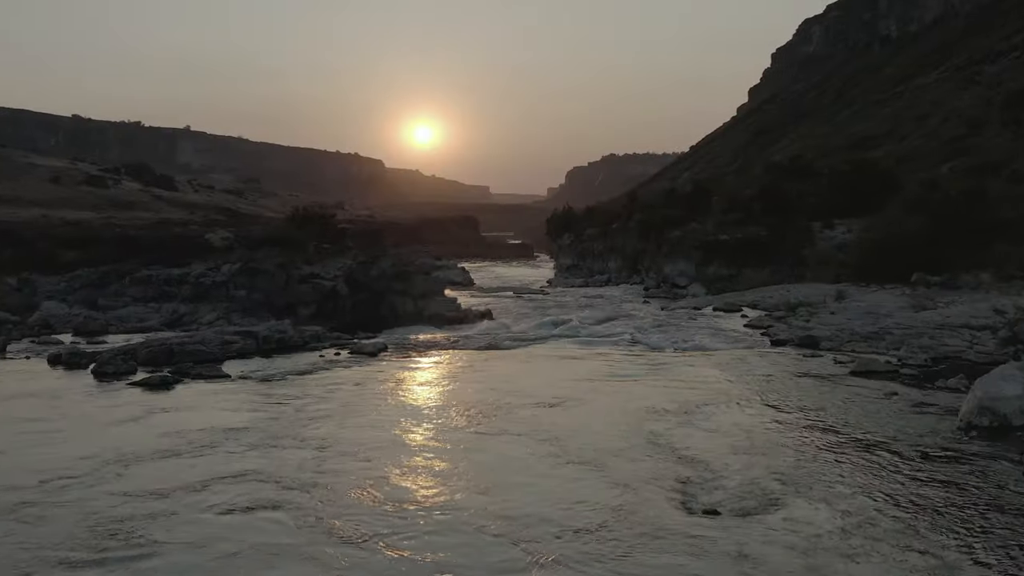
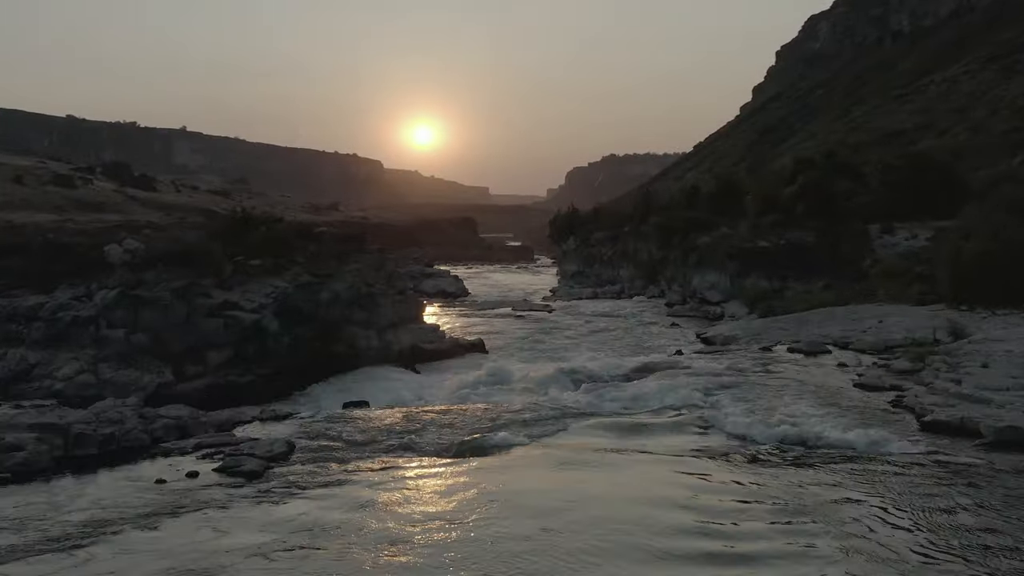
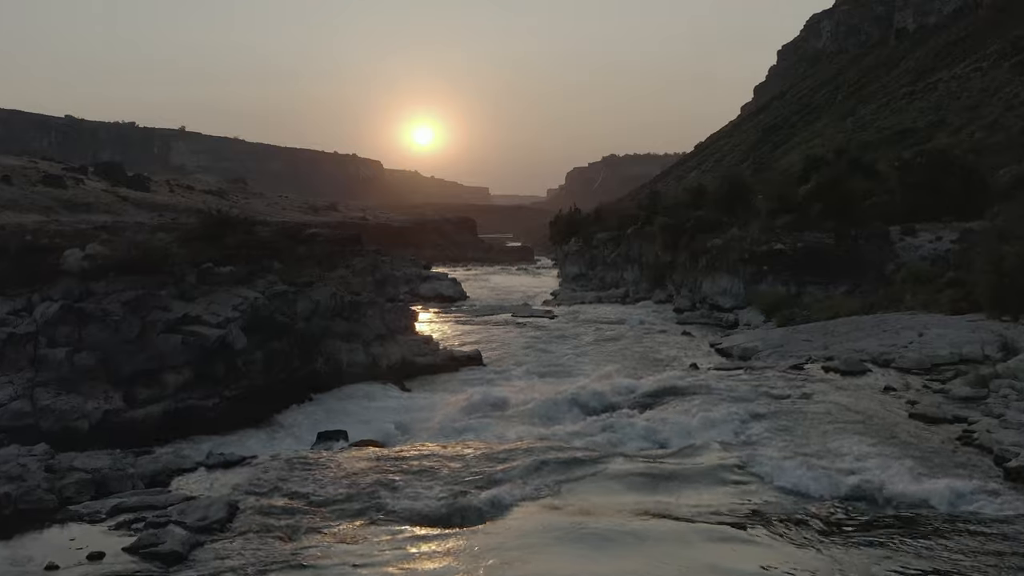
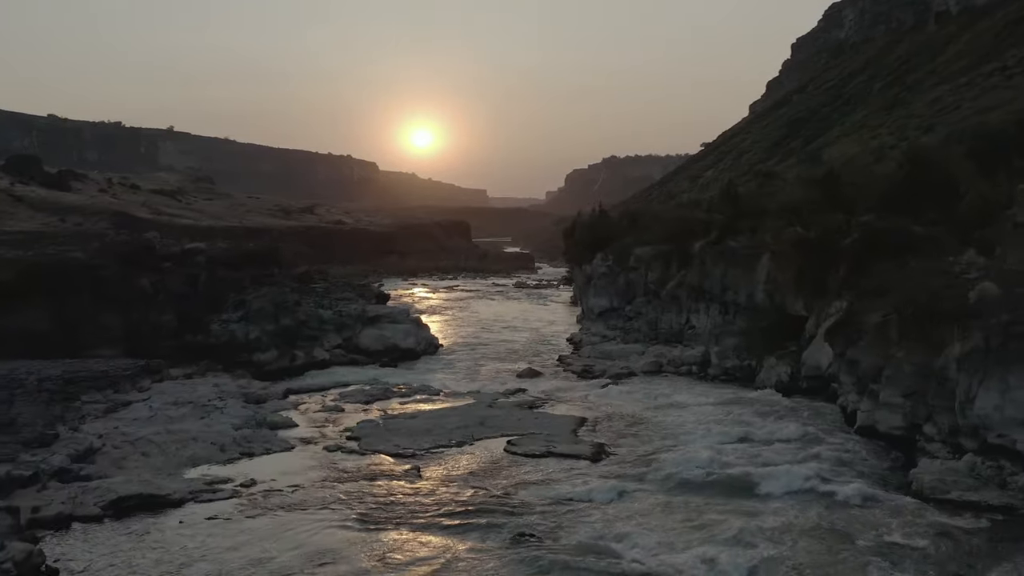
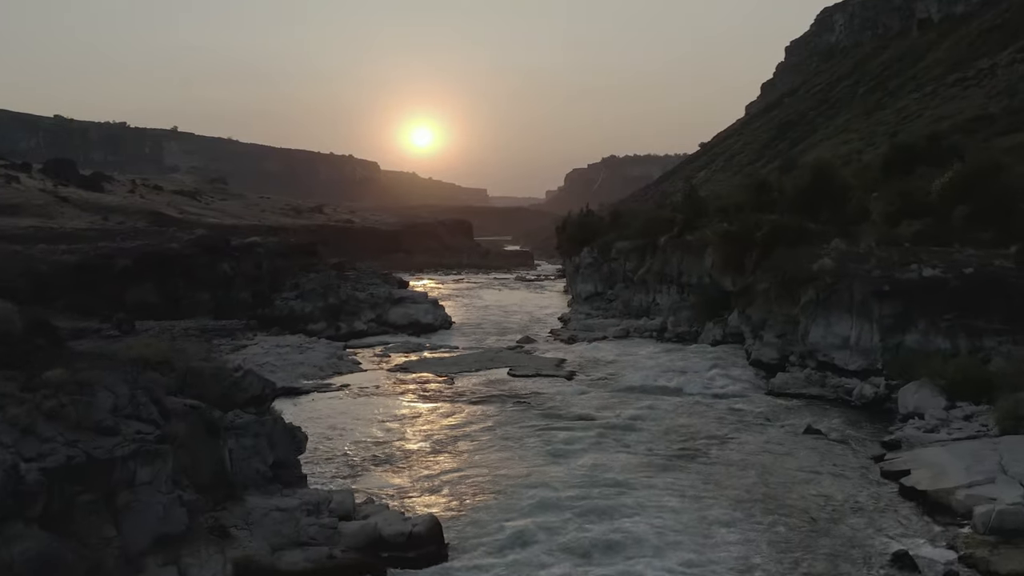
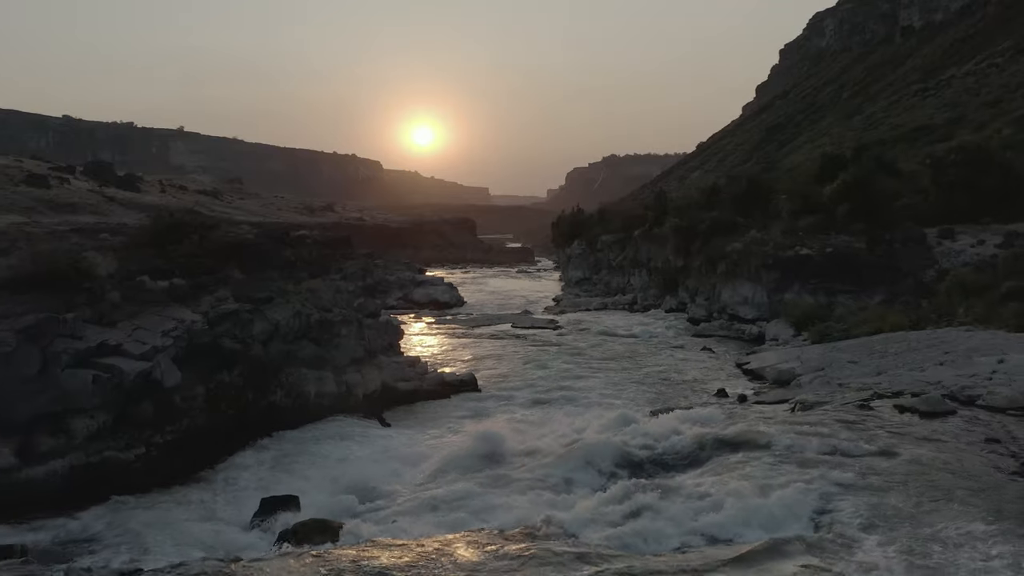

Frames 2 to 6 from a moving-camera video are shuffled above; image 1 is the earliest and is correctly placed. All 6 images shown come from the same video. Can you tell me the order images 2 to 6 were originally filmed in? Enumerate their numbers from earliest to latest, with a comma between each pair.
2, 3, 6, 5, 4
